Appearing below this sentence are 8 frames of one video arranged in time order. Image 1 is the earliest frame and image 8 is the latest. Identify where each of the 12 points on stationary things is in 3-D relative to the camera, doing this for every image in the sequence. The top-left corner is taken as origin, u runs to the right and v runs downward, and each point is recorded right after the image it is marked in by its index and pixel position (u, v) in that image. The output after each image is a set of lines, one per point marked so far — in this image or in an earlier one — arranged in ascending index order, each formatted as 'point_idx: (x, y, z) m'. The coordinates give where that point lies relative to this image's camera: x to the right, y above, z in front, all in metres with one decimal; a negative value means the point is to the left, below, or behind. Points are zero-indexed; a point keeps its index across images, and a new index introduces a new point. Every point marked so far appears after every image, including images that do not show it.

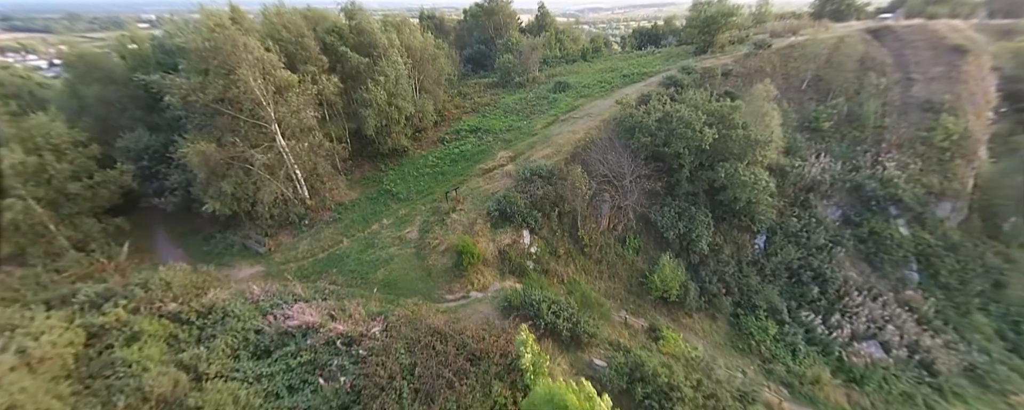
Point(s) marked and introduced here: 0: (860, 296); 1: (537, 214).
0: (+18.6, -4.8, +17.0) m
1: (+1.4, -0.5, +17.4) m
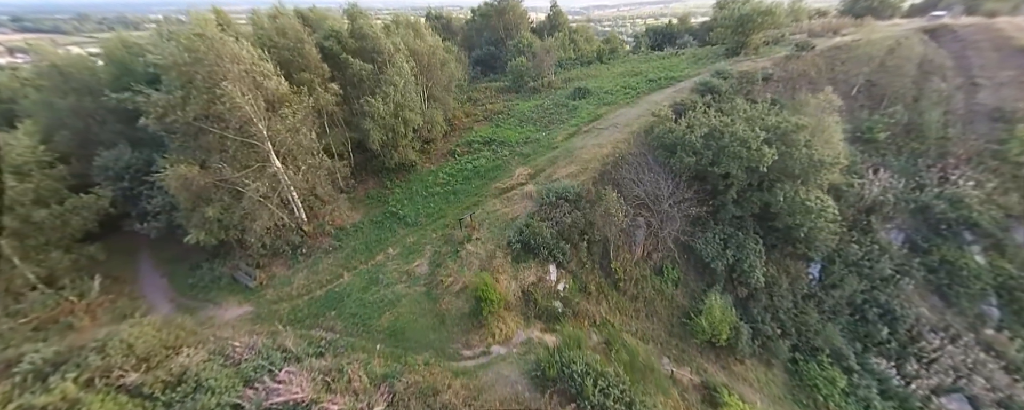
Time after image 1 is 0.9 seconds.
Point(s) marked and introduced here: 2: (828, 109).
0: (+19.8, -6.3, +14.5) m
1: (+2.6, -2.0, +15.1) m
2: (+16.5, +4.9, +16.1) m
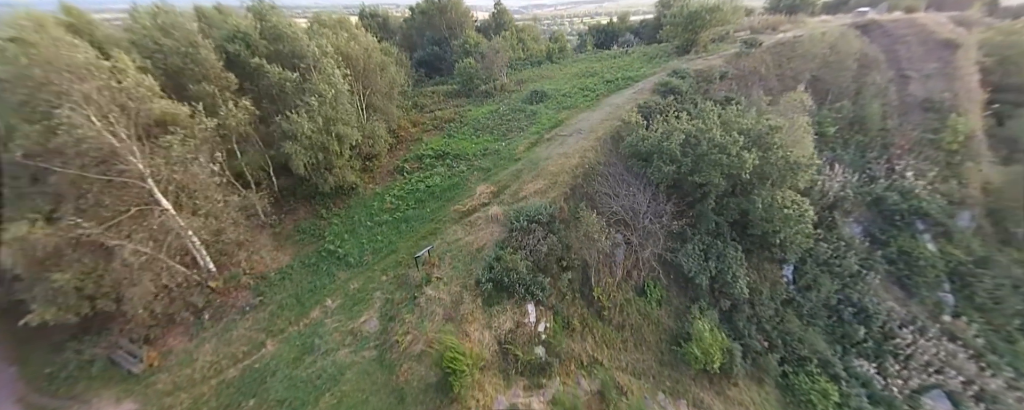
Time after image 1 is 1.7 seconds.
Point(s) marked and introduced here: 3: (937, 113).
0: (+18.7, -6.0, +14.7) m
1: (+1.2, -3.1, +13.1) m
2: (+14.3, +4.9, +15.7) m
3: (+27.1, +5.8, +19.8) m
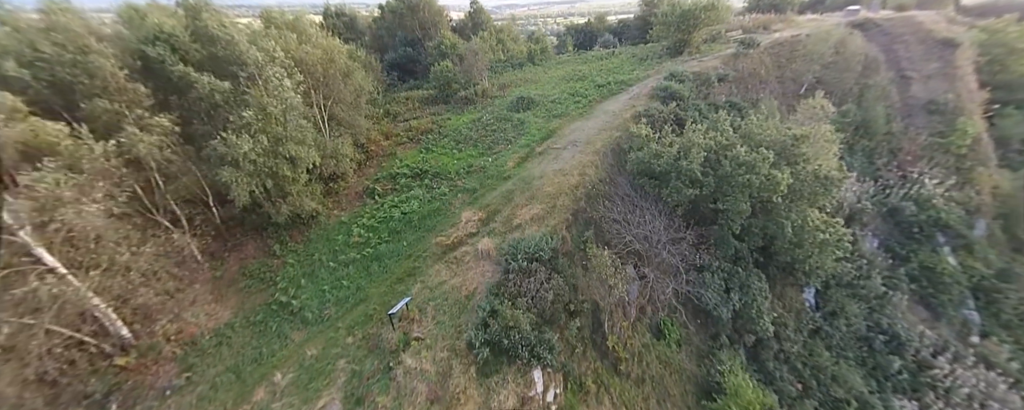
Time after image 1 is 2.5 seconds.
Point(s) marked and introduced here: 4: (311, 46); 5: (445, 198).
0: (+18.6, -6.7, +13.4) m
1: (+1.2, -4.4, +10.7) m
2: (+13.8, +4.0, +14.2) m
3: (+26.2, +5.4, +18.9) m
4: (-12.4, +9.7, +19.1) m
5: (-3.6, +0.4, +16.9) m
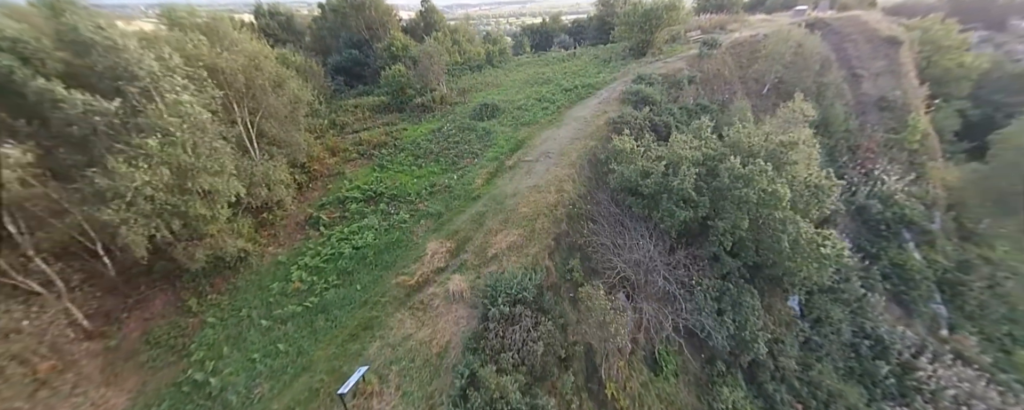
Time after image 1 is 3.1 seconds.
0: (+17.9, -6.7, +13.5) m
1: (+0.8, -5.4, +8.9) m
2: (+12.4, +3.7, +13.7) m
3: (+24.1, +5.9, +19.8) m
4: (-14.5, +7.8, +15.8) m
5: (-5.0, -0.9, +14.6) m
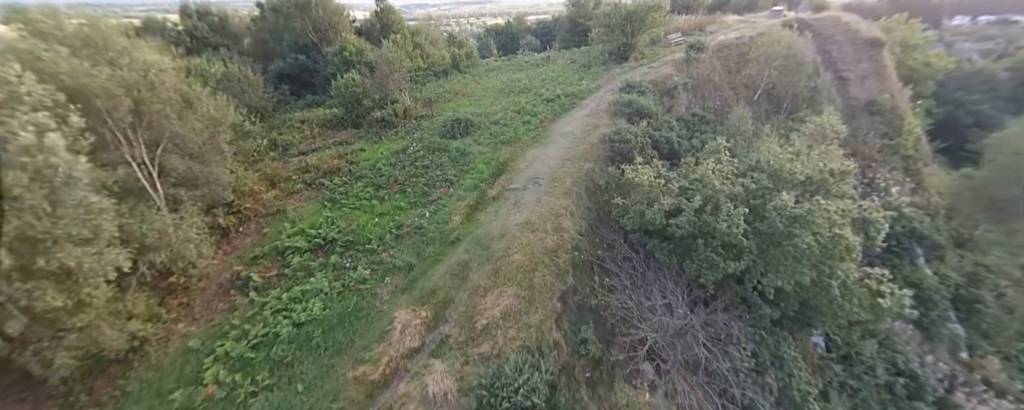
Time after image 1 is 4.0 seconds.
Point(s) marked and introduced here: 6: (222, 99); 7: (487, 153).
0: (+17.8, -7.4, +12.4) m
1: (+1.1, -7.0, +6.2) m
2: (+11.8, +2.7, +12.0) m
3: (+22.8, +5.4, +19.2) m
4: (-15.4, +5.3, +11.7) m
5: (-5.3, -2.9, +11.3) m
6: (-16.0, +6.1, +17.2) m
7: (-1.4, +2.8, +16.7) m
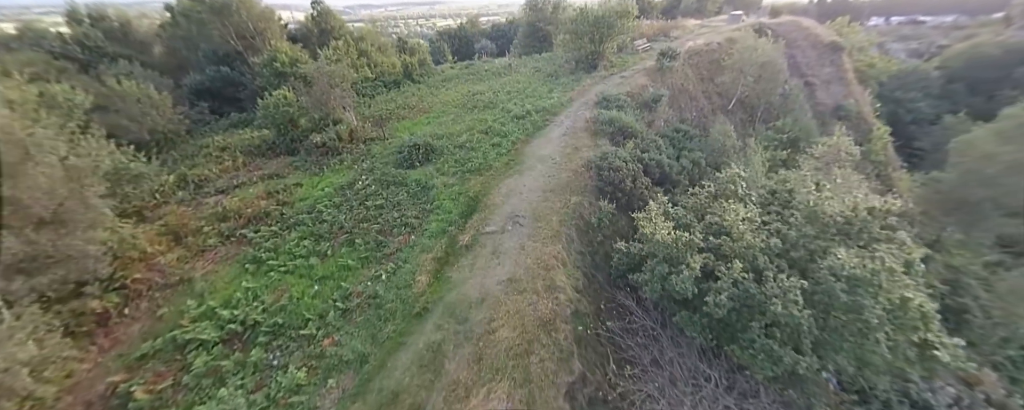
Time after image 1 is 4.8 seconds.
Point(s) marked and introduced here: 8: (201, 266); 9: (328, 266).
0: (+17.5, -8.0, +11.9) m
1: (+1.6, -8.7, +3.9) m
2: (+10.9, +1.7, +10.9) m
3: (+20.8, +5.1, +19.2) m
4: (-16.2, +2.5, +7.5) m
5: (-5.6, -5.0, +8.3) m
6: (-17.5, +3.1, +13.0) m
7: (-2.7, +0.9, +14.1) m
8: (-12.6, -2.3, +12.7) m
9: (-6.8, -2.2, +11.6) m
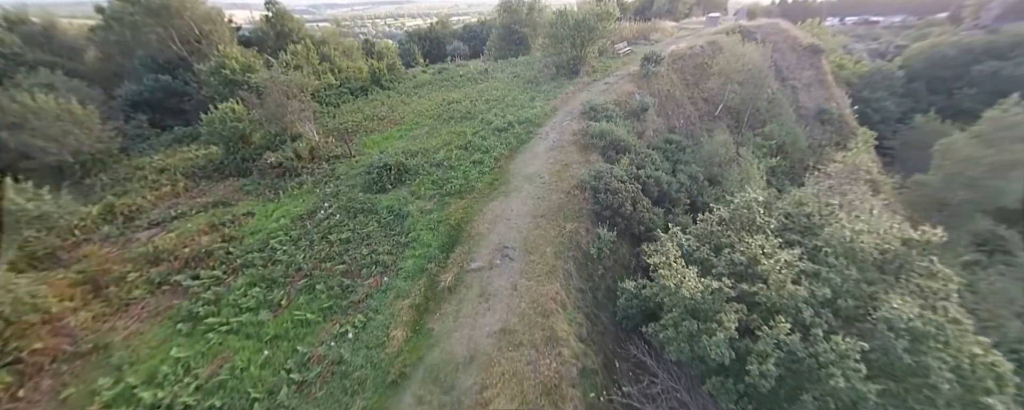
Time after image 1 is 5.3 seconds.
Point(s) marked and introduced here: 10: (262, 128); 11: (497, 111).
0: (+17.4, -8.3, +11.6) m
1: (+2.1, -9.6, +2.6) m
2: (+10.4, +1.1, +10.1) m
3: (+19.6, +4.9, +19.1) m
4: (-16.4, +0.8, +5.0) m
5: (-5.6, -6.3, +6.5) m
6: (-18.1, +1.4, +10.4) m
7: (-3.3, -0.2, +12.4) m
8: (-13.0, -3.9, +10.4) m
9: (-7.1, -3.5, +9.7) m
10: (-14.8, +4.5, +18.4) m
11: (-0.9, +5.7, +18.7) m
